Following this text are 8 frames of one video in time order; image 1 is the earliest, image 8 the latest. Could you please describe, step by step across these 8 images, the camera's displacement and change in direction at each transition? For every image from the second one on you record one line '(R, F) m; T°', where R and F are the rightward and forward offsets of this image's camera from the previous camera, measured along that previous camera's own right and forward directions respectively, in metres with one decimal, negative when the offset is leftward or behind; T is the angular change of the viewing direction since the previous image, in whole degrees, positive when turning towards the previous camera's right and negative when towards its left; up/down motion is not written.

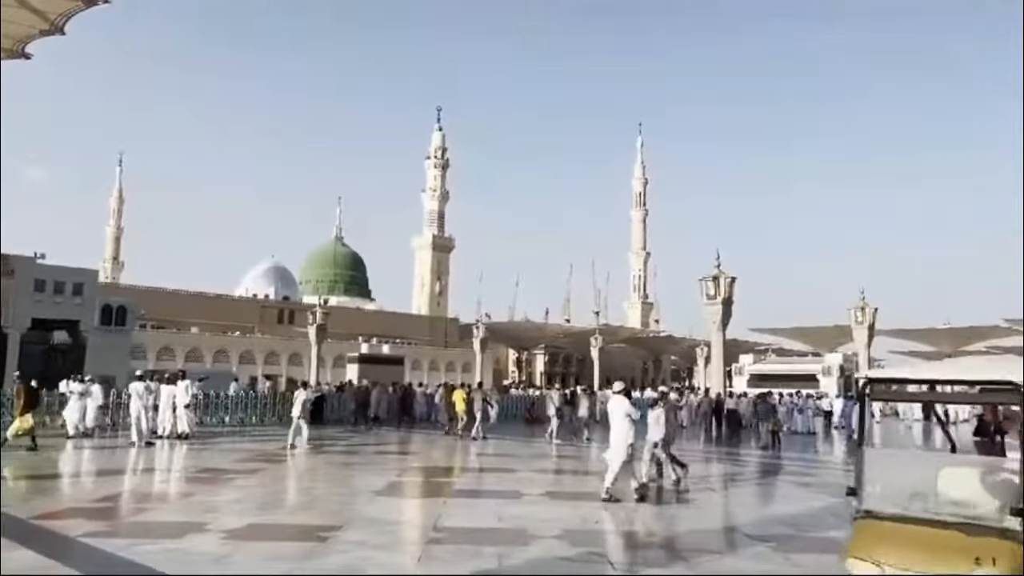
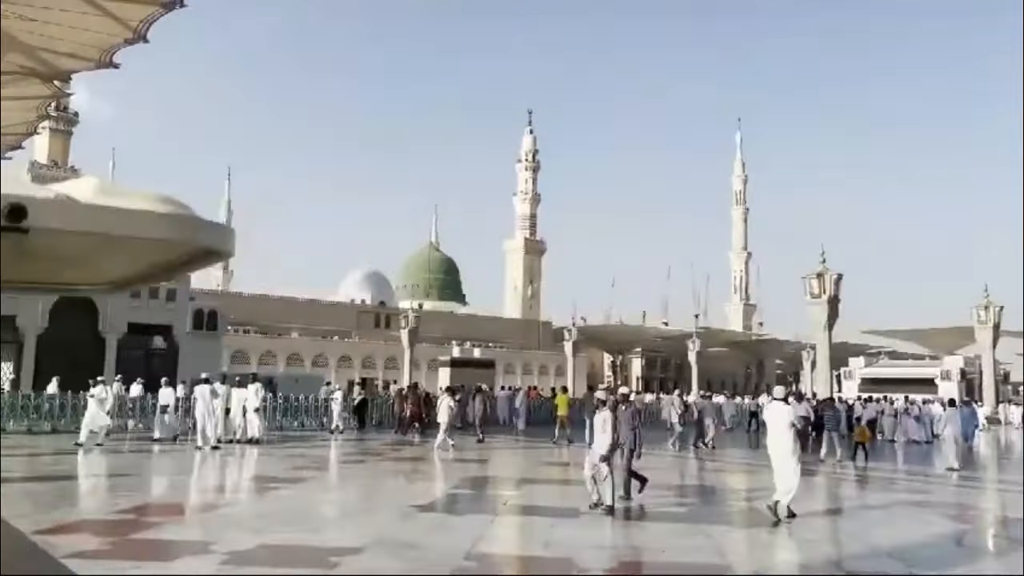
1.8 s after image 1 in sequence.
(+0.3, +0.7) m; -7°
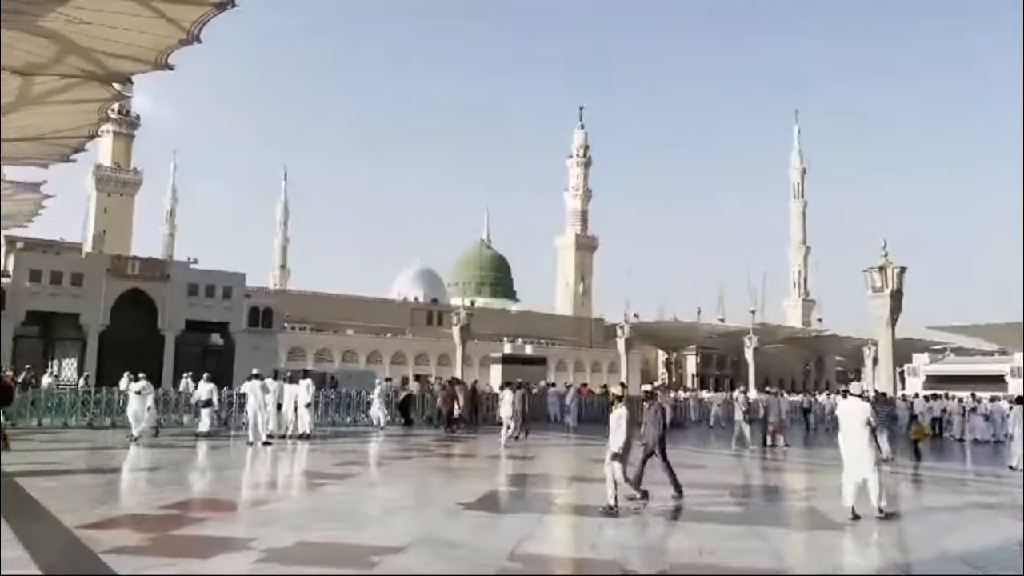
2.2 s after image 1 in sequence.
(0.0, +0.2) m; -4°
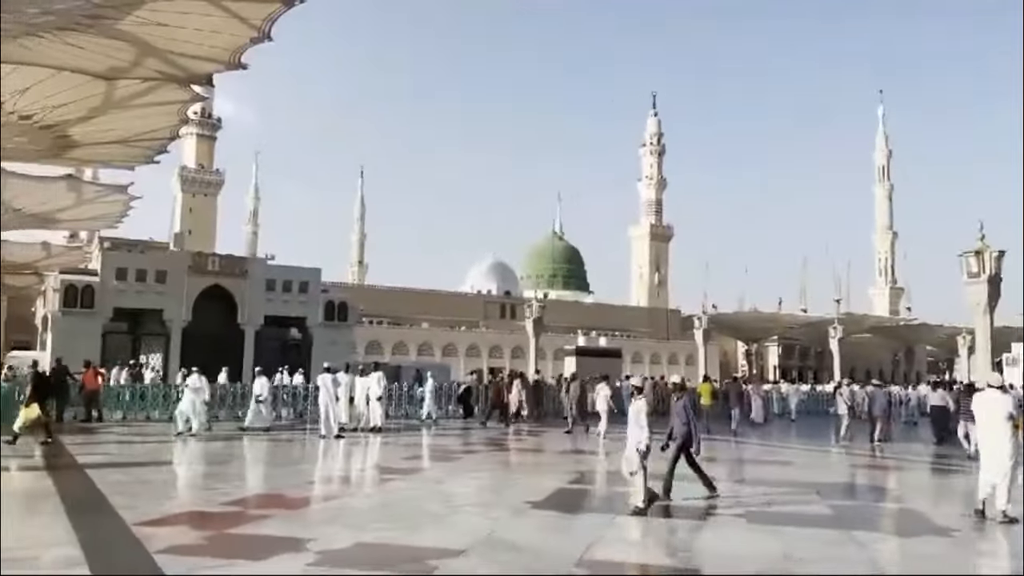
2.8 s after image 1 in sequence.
(0.0, +0.3) m; -5°
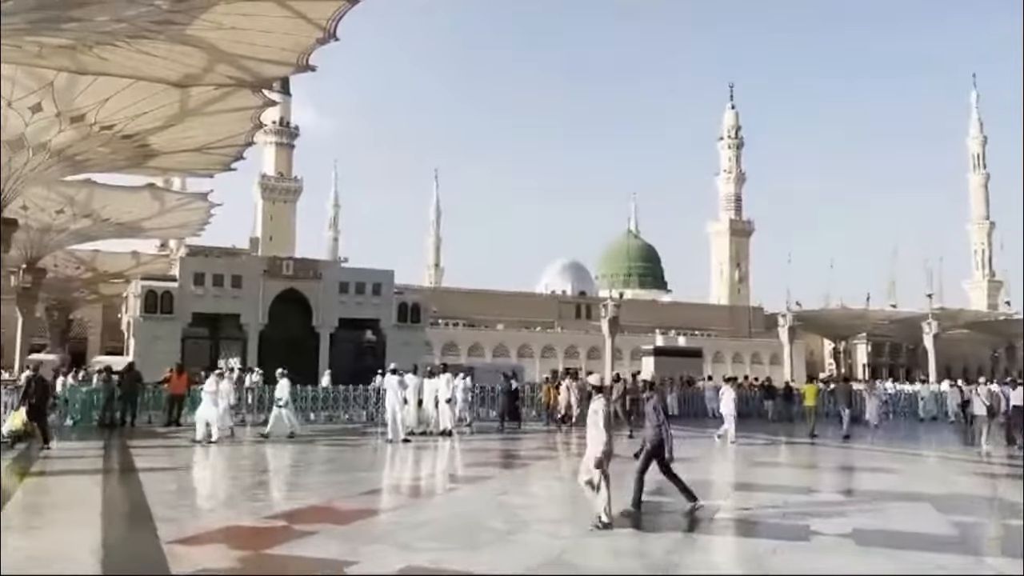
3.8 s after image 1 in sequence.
(0.0, +0.5) m; -5°
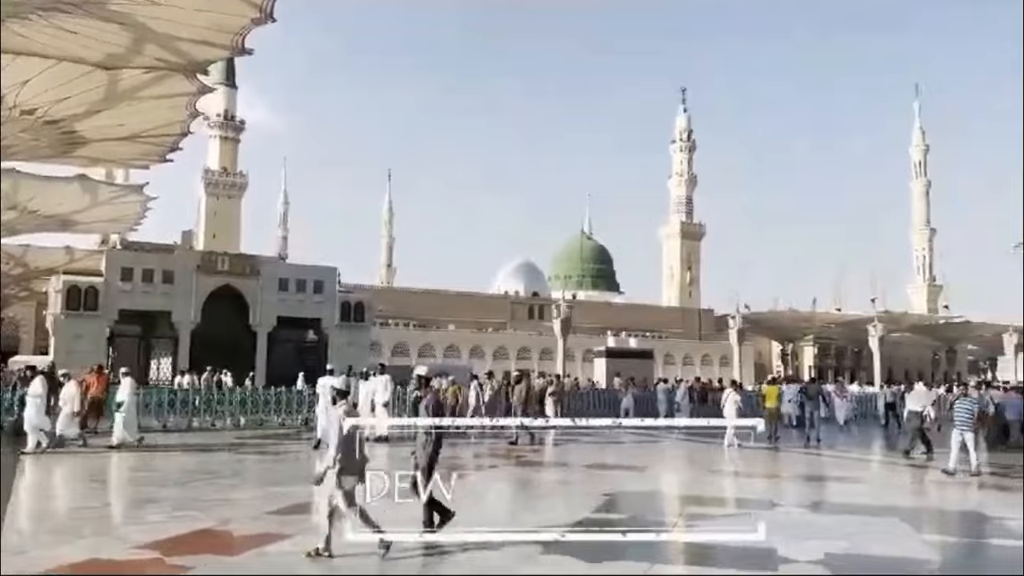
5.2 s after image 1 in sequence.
(+0.1, +0.6) m; +3°
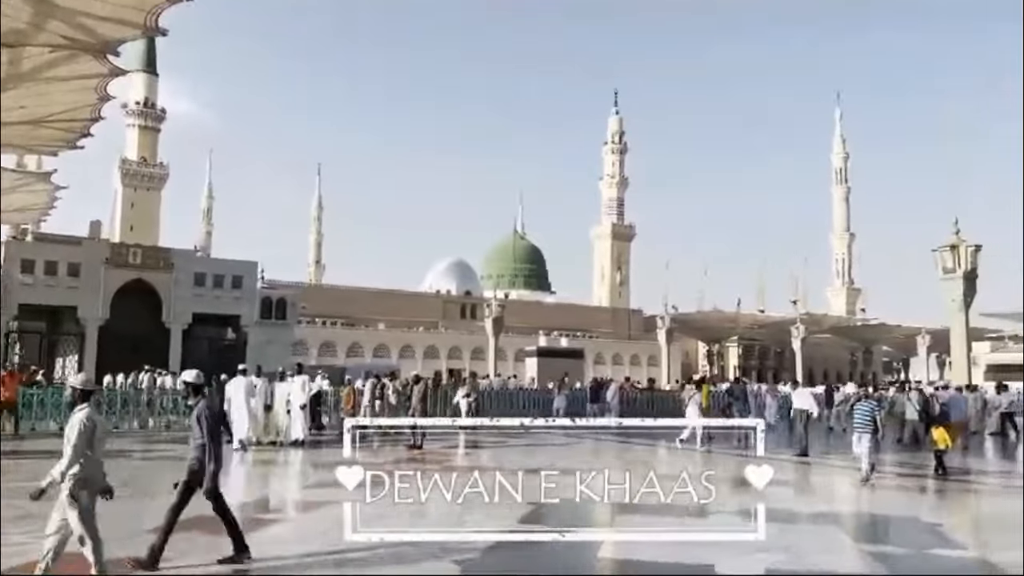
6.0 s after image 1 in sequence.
(+0.1, +0.4) m; +5°
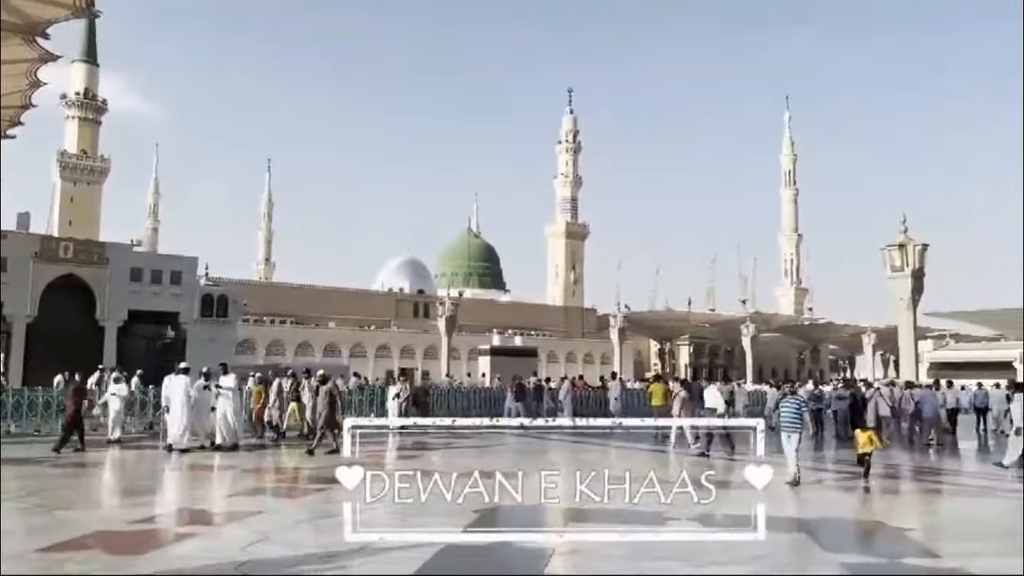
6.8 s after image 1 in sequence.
(+0.1, +0.4) m; +3°
